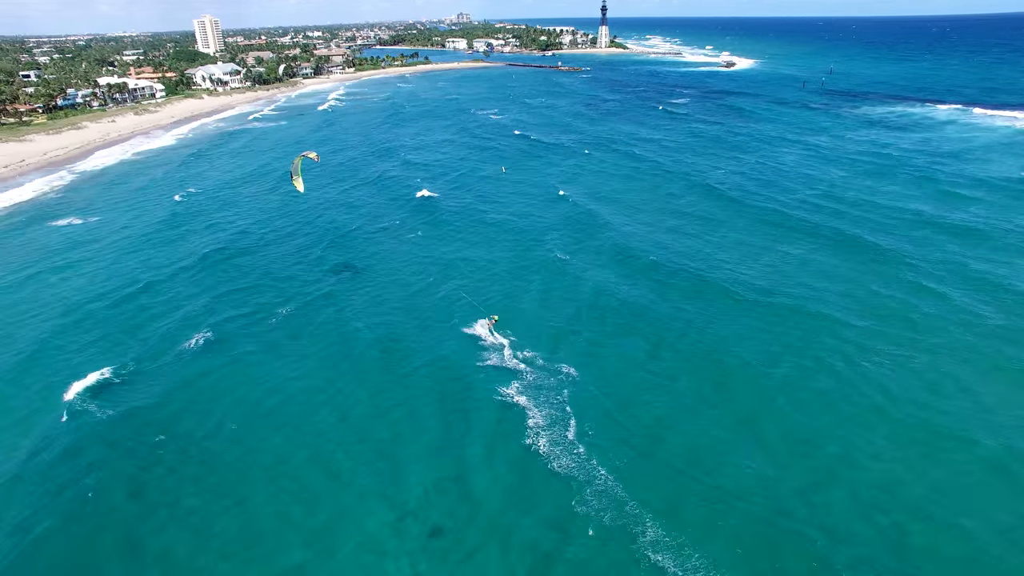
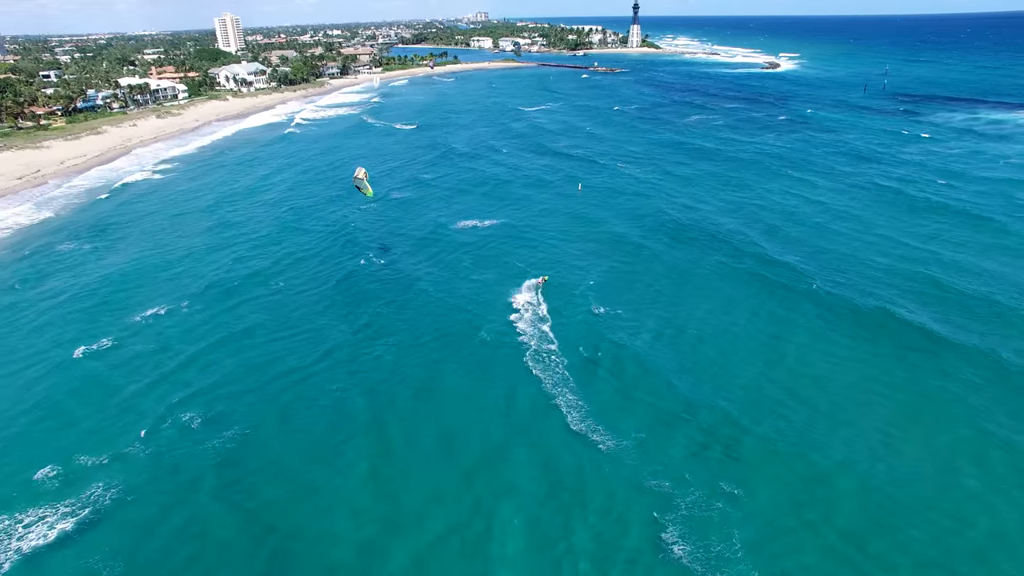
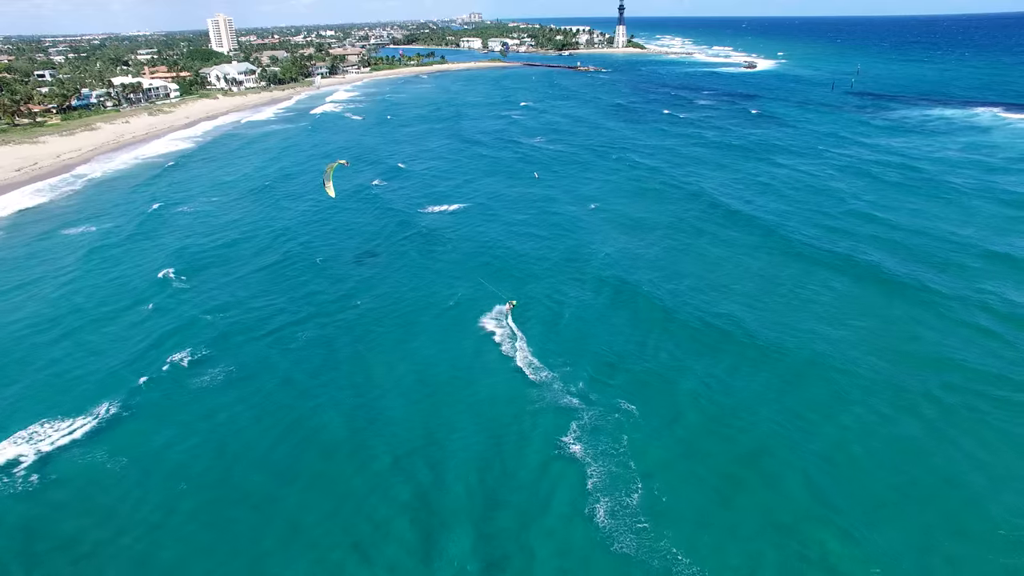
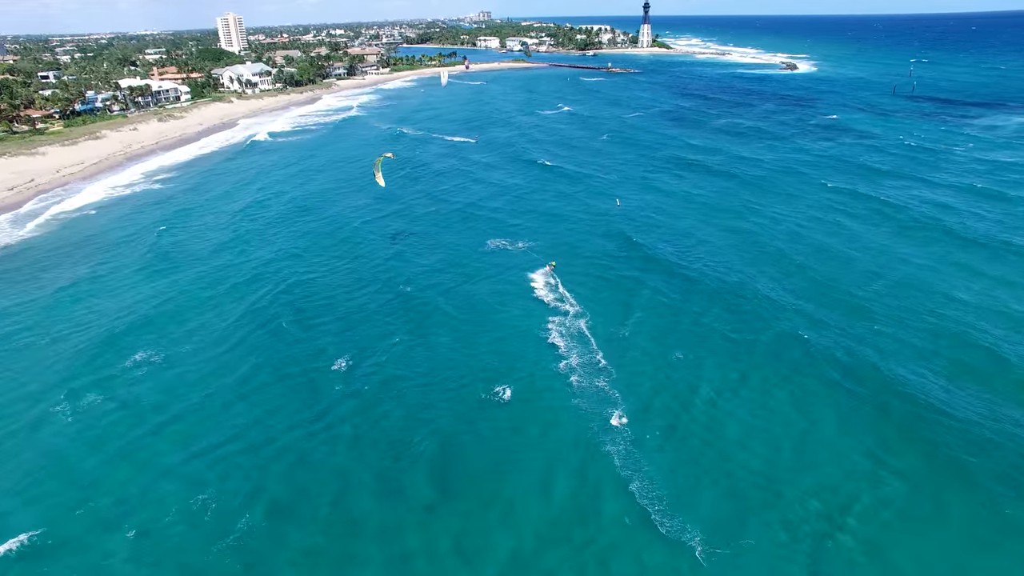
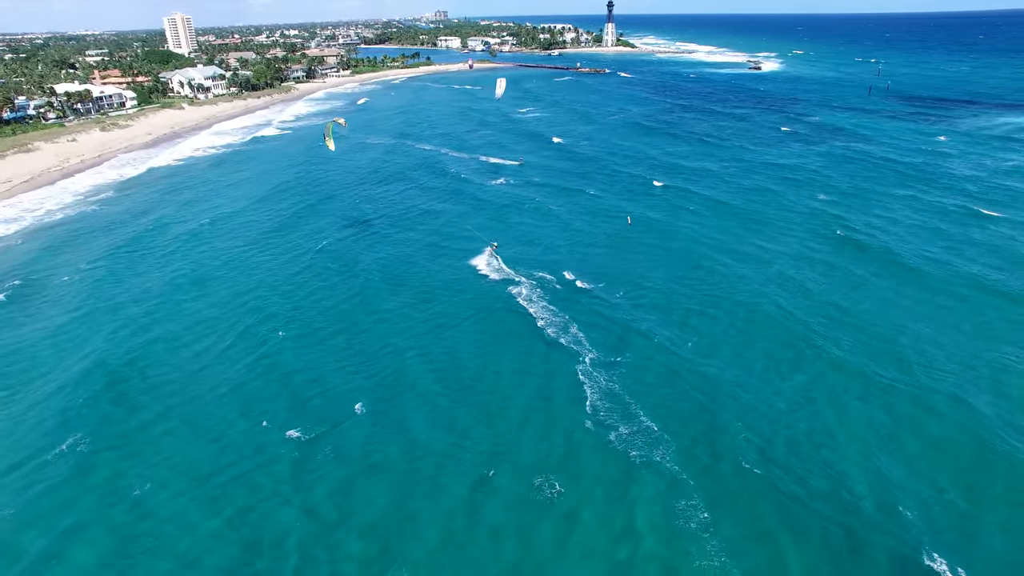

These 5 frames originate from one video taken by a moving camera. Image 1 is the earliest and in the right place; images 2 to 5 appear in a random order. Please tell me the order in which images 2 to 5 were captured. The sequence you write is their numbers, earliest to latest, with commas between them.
3, 2, 4, 5
